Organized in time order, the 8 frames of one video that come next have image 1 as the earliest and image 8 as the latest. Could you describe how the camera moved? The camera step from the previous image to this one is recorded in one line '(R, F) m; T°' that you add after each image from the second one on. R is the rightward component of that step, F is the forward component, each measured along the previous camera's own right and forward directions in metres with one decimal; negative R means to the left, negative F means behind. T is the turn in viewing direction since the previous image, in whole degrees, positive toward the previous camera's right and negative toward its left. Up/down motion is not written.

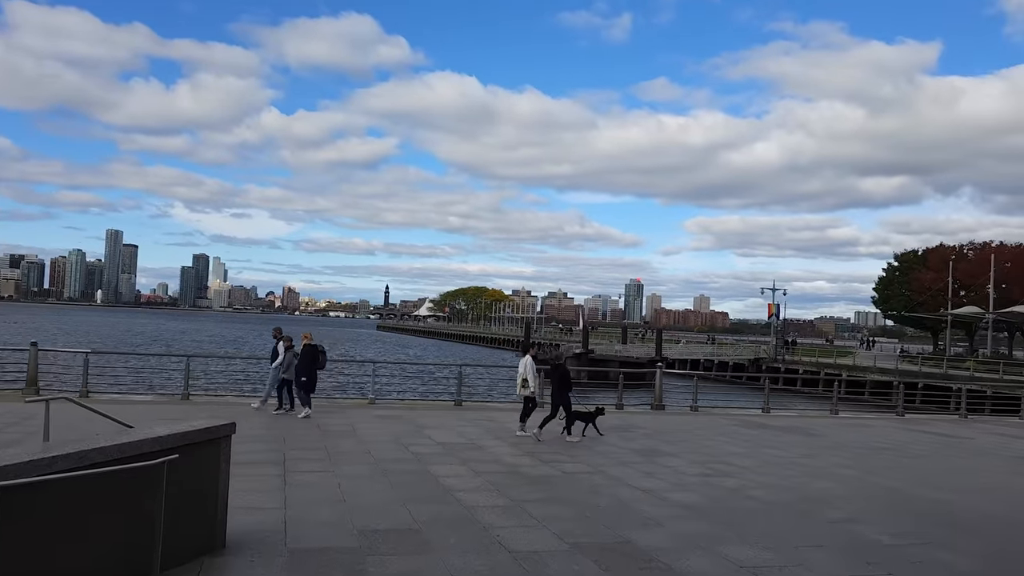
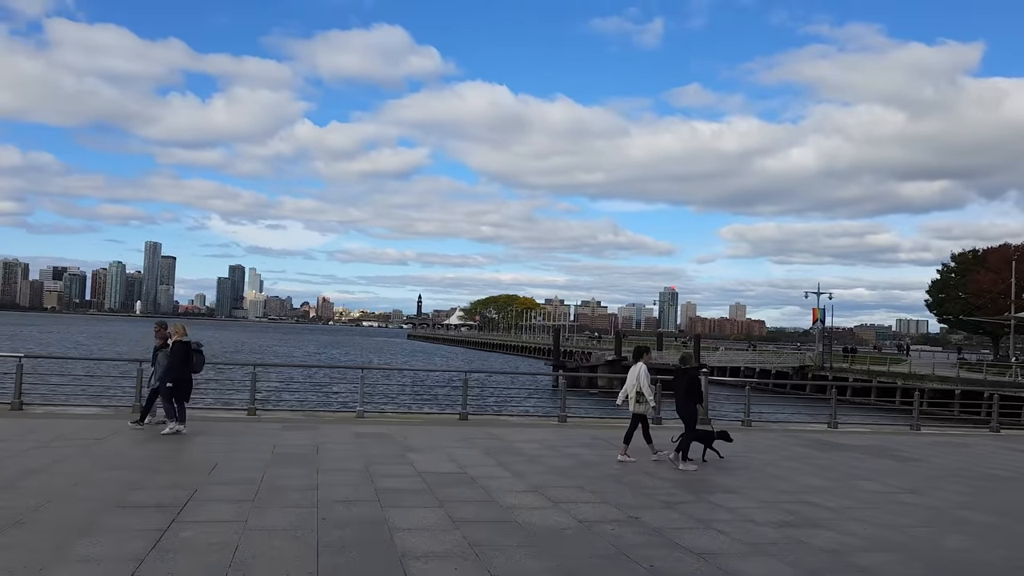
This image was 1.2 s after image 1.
(+0.4, +3.2) m; -2°
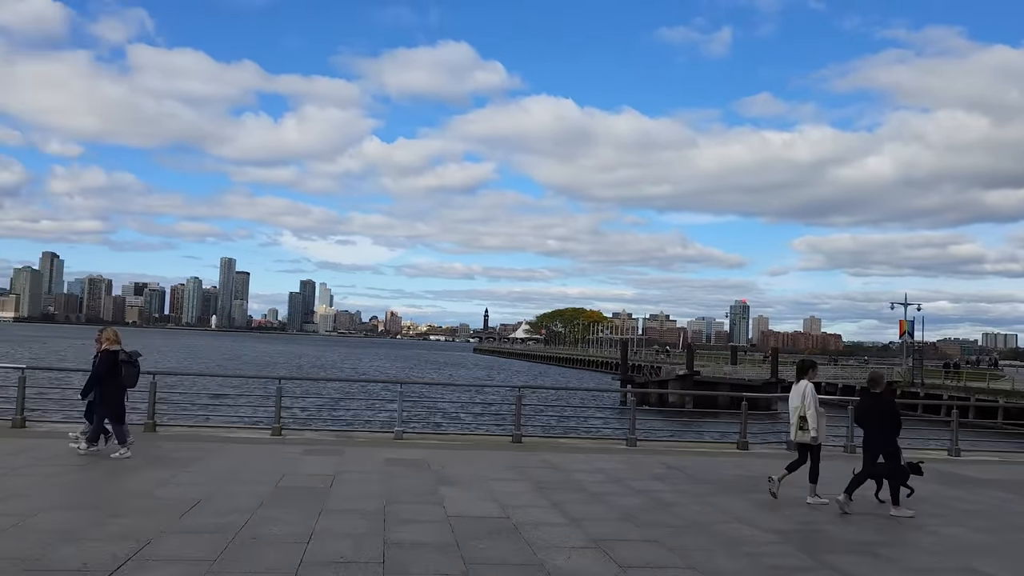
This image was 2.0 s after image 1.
(+0.1, +2.2) m; -5°
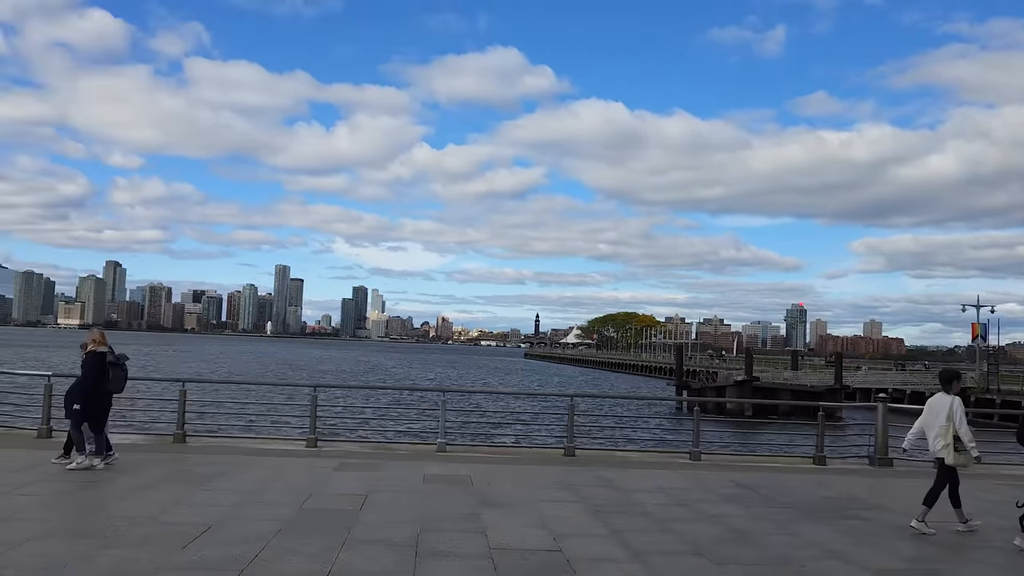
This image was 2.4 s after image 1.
(0.0, +1.1) m; -3°
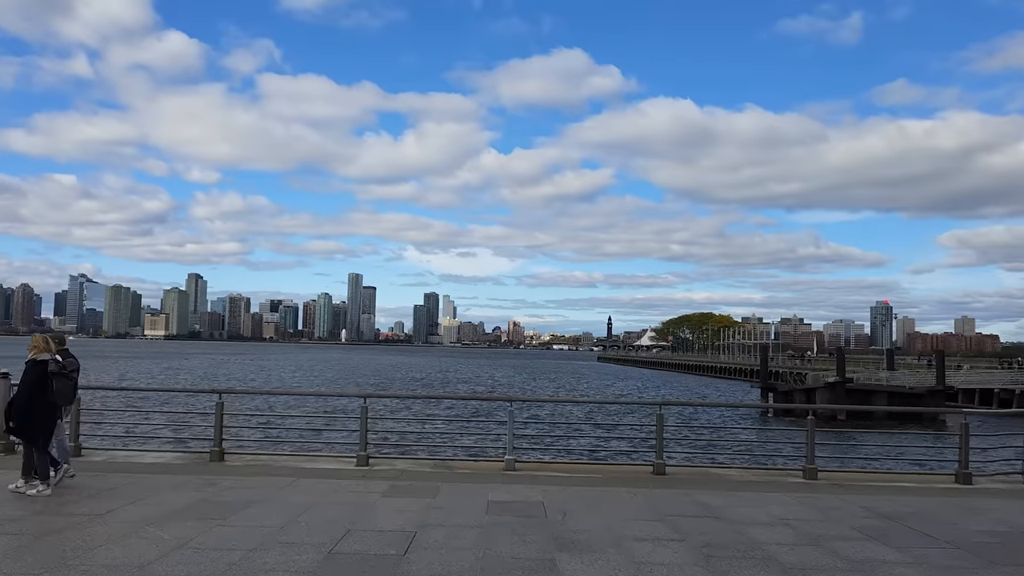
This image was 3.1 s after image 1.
(-0.1, +1.8) m; -5°
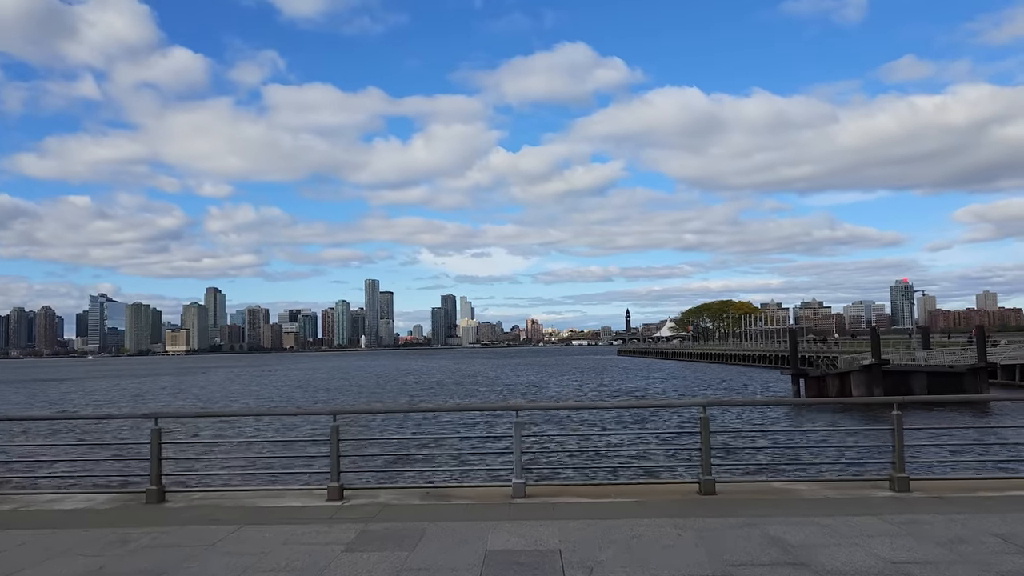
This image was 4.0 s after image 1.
(+0.2, +2.3) m; -1°
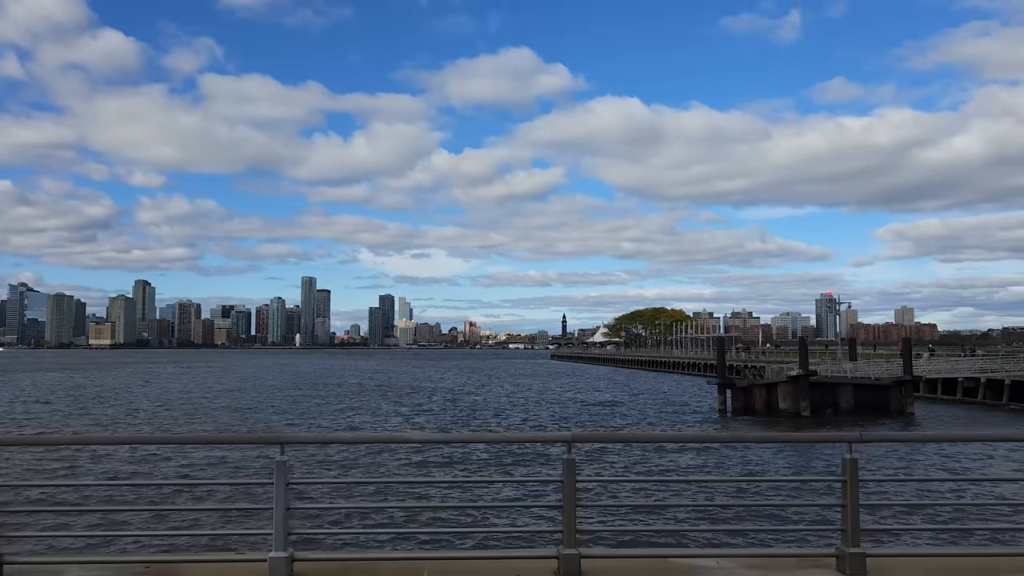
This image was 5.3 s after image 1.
(+1.0, +2.2) m; +4°
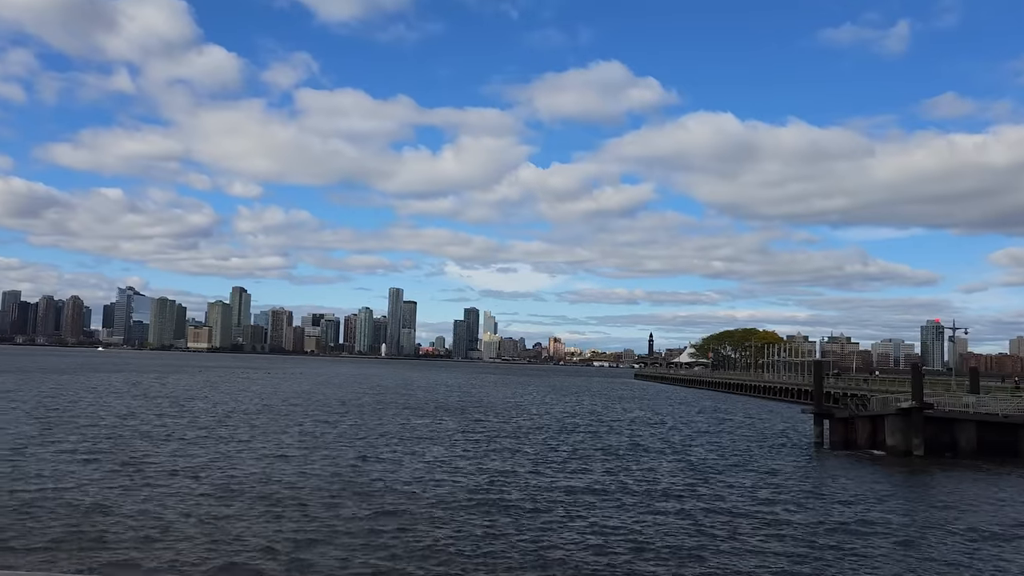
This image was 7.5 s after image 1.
(+0.8, +4.1) m; -6°
